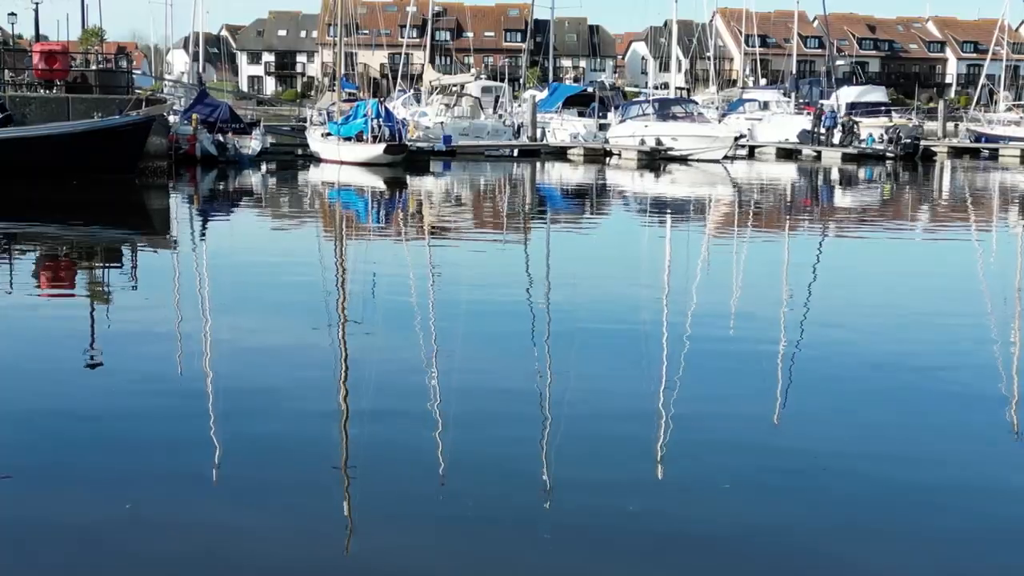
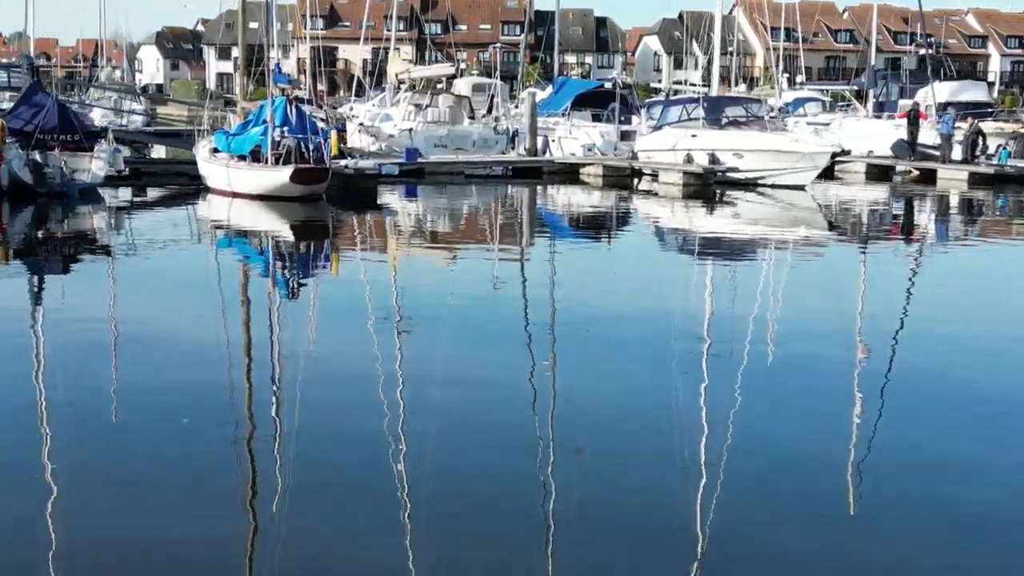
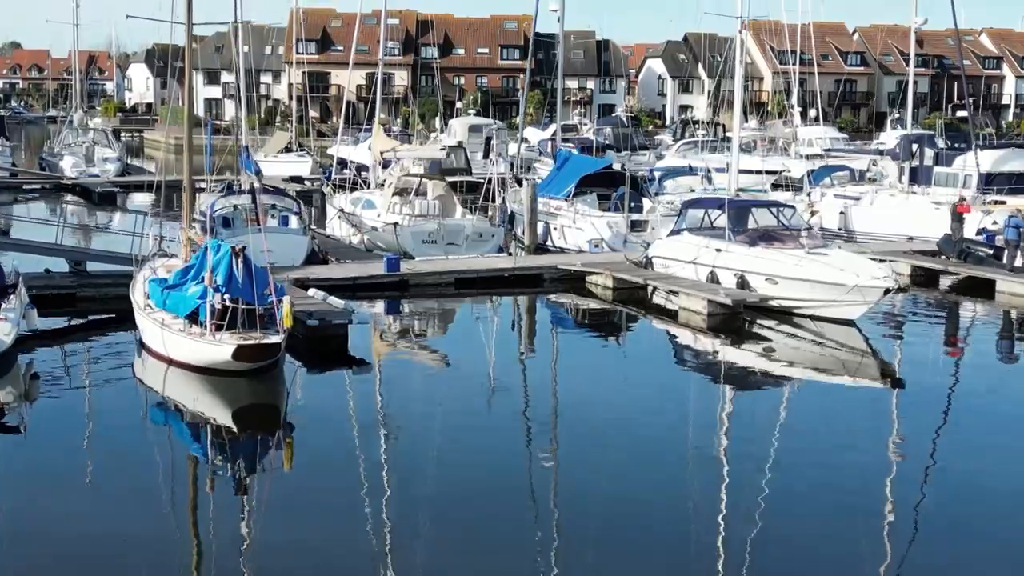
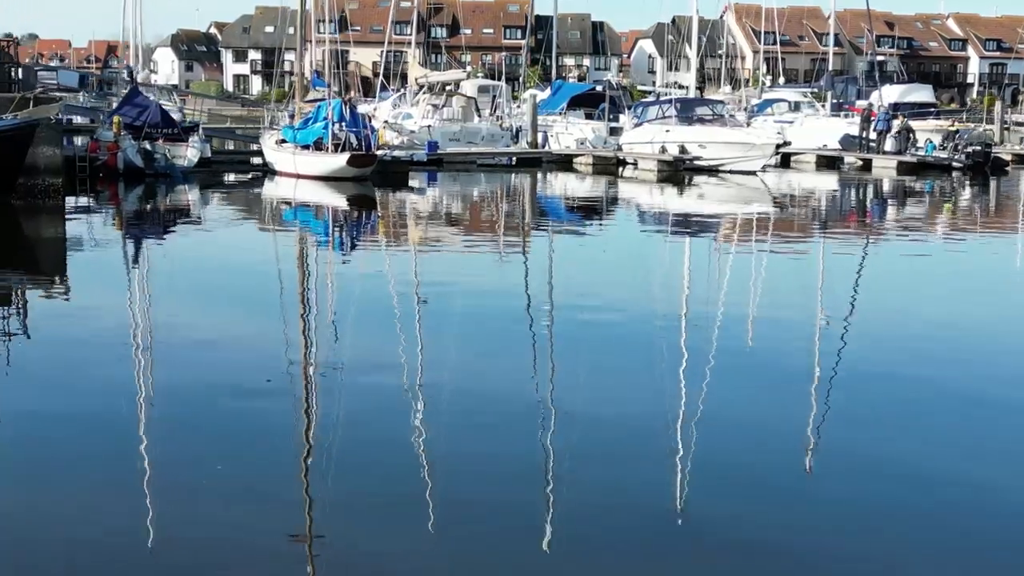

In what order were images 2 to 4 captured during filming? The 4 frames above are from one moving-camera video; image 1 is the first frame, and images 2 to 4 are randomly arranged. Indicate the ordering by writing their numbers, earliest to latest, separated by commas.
4, 2, 3
